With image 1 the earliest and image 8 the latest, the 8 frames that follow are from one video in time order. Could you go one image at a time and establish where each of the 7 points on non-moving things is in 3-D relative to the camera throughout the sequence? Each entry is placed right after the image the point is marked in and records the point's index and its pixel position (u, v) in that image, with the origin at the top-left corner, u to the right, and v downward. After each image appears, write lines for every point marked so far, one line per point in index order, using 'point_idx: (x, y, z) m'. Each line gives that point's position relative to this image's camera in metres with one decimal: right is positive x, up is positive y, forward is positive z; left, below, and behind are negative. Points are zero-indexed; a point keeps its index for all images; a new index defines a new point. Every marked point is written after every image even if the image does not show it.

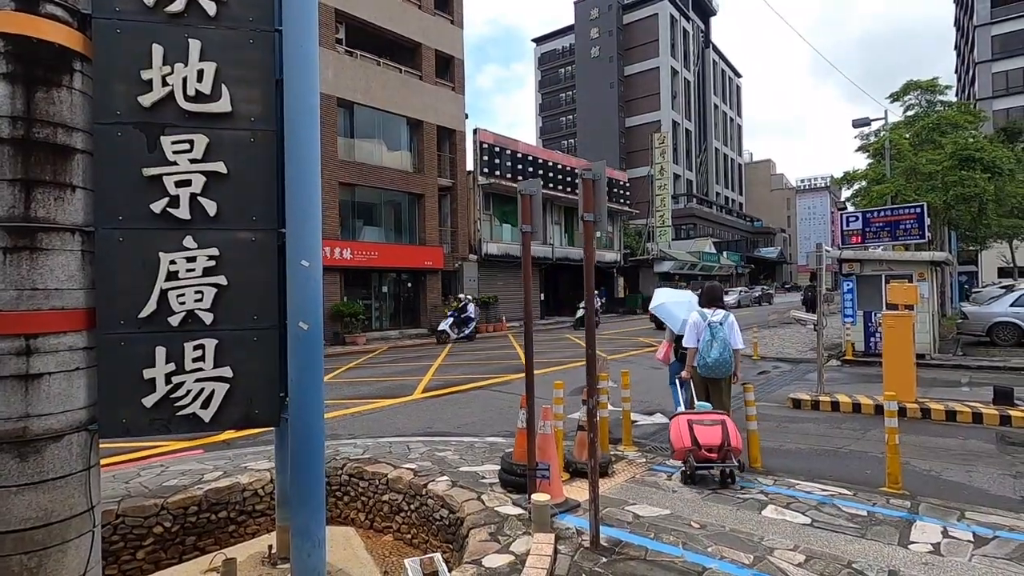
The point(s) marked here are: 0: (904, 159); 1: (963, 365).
0: (+12.3, +4.0, +16.7) m
1: (+10.0, -1.7, +11.8) m
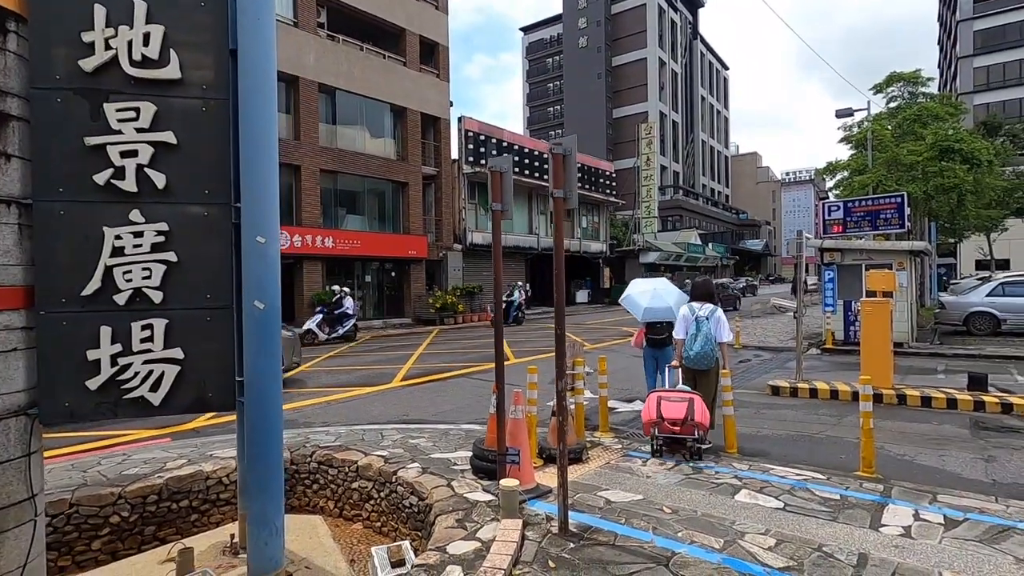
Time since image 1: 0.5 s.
0: (+11.8, +4.4, +16.8) m
1: (+9.6, -1.5, +11.9) m
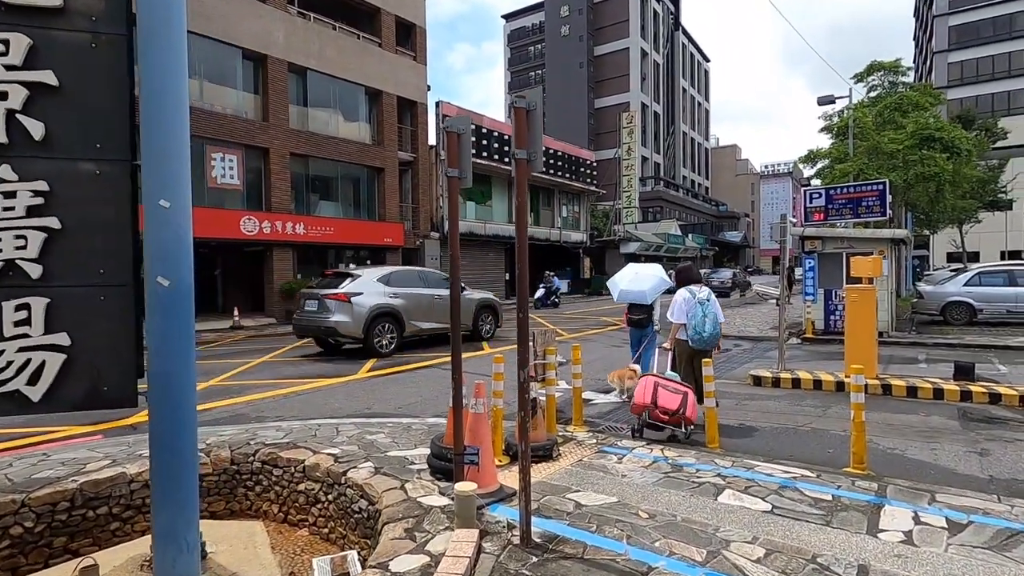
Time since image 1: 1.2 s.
0: (+11.1, +4.7, +16.6) m
1: (+9.0, -1.2, +11.8) m
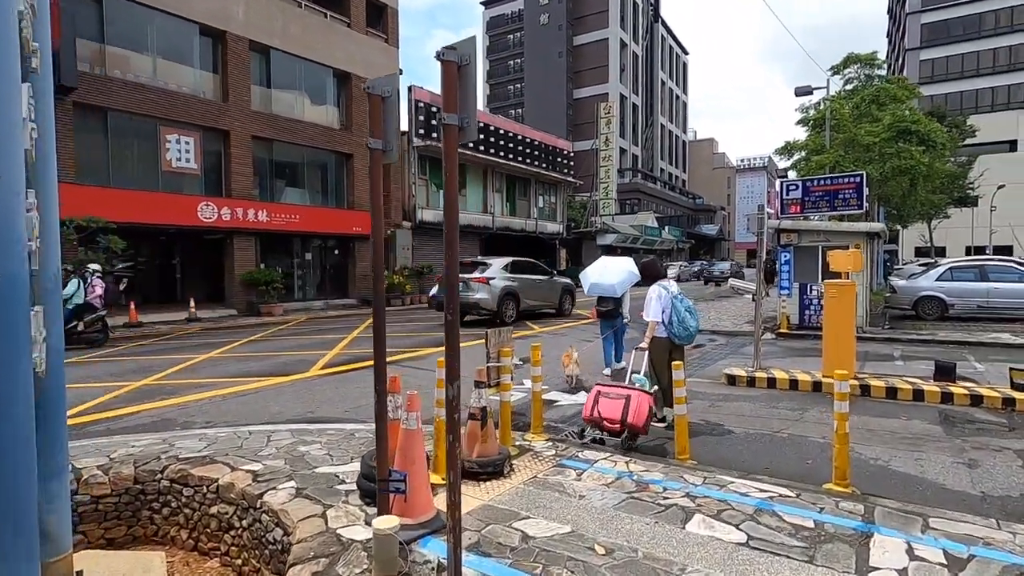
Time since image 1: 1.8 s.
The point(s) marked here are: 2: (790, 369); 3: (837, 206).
0: (+10.2, +4.9, +16.4) m
1: (+8.3, -1.1, +11.6) m
2: (+4.3, -1.3, +8.3) m
3: (+7.7, +1.9, +12.6) m
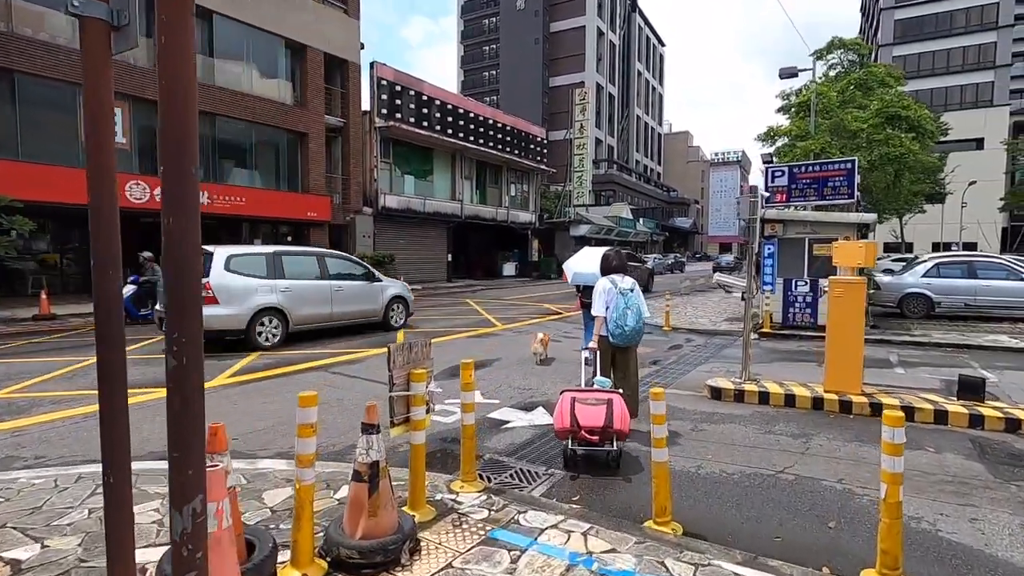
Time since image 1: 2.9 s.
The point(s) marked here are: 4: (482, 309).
0: (+9.2, +5.0, +15.4) m
1: (+7.4, -1.0, +10.6) m
2: (+3.6, -1.2, +7.1) m
3: (+6.8, +2.0, +11.6) m
4: (-1.0, -0.6, +16.4) m
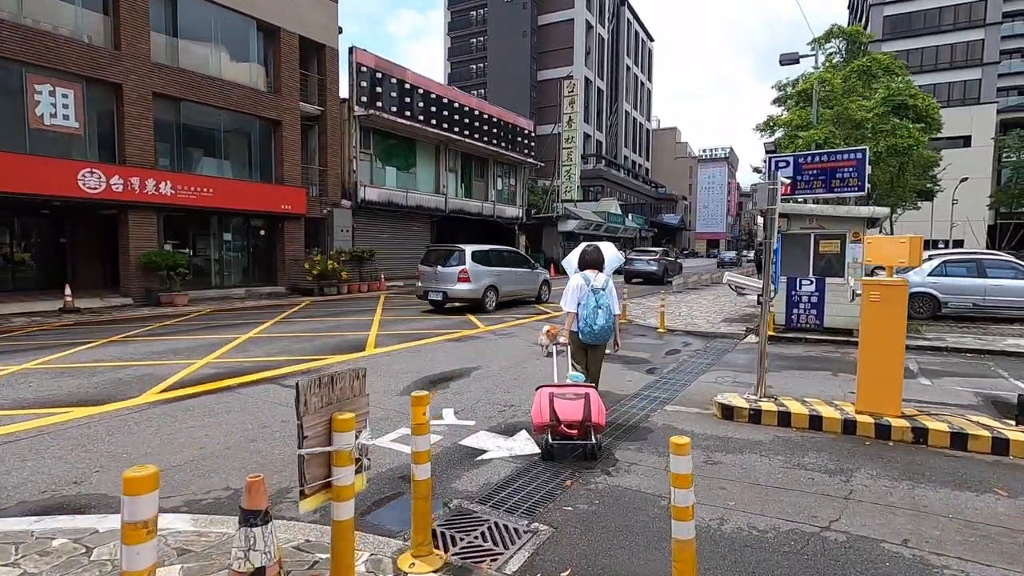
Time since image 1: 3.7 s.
0: (+8.8, +5.0, +14.6) m
1: (+7.1, -1.0, +9.8) m
2: (+3.4, -1.3, +6.2) m
3: (+6.5, +2.0, +10.7) m
4: (-1.4, -0.6, +15.4) m
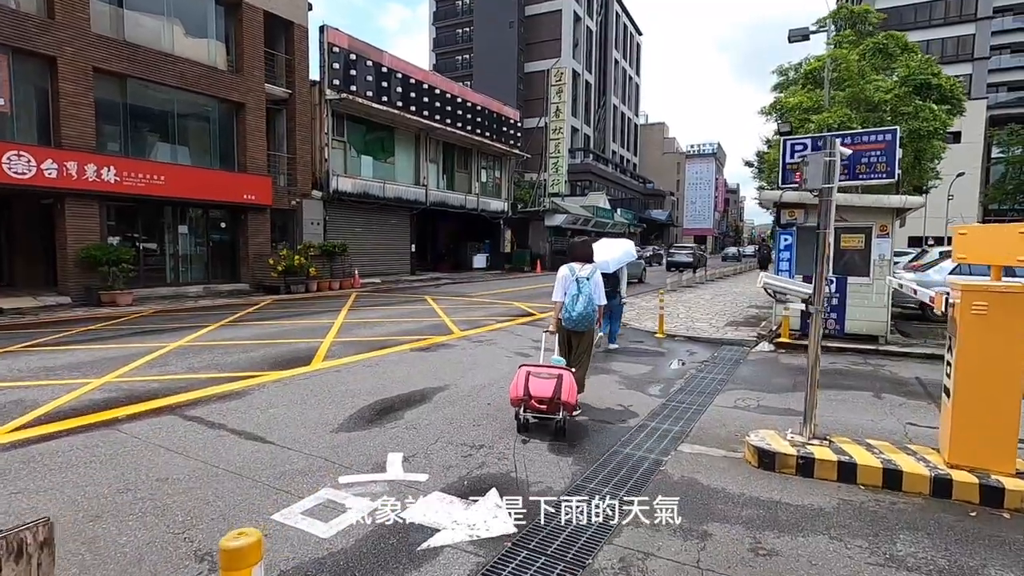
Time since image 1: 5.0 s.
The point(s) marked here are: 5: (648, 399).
0: (+8.3, +5.0, +13.3) m
1: (+6.8, -1.1, +8.5) m
2: (+3.1, -1.3, +4.9) m
3: (+6.1, +2.0, +9.4) m
4: (-1.9, -0.5, +13.9) m
5: (+1.6, -1.3, +6.3) m
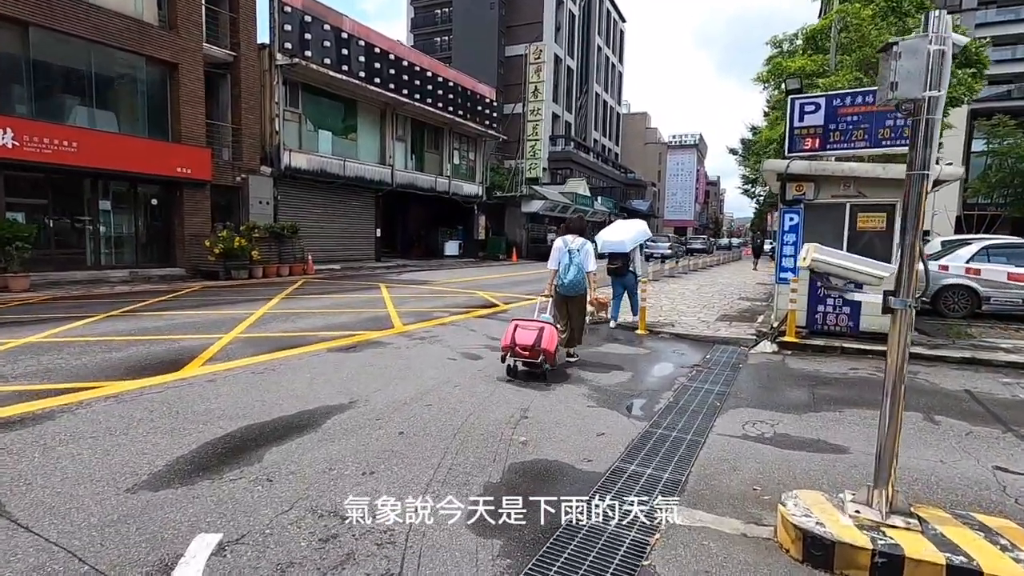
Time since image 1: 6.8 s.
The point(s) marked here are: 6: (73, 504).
0: (+7.5, +5.3, +11.7) m
1: (+6.0, -0.9, +7.0) m
2: (+2.5, -1.2, +3.2) m
3: (+5.4, +2.2, +7.8) m
4: (-2.8, -0.2, +12.0) m
5: (+1.0, -1.2, +4.6) m
6: (-2.4, -1.2, +3.0) m
